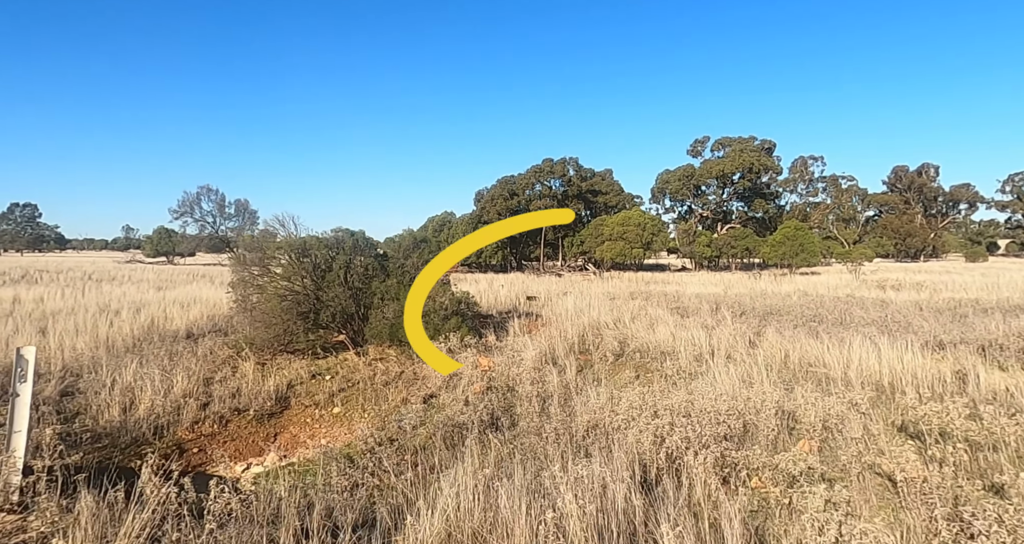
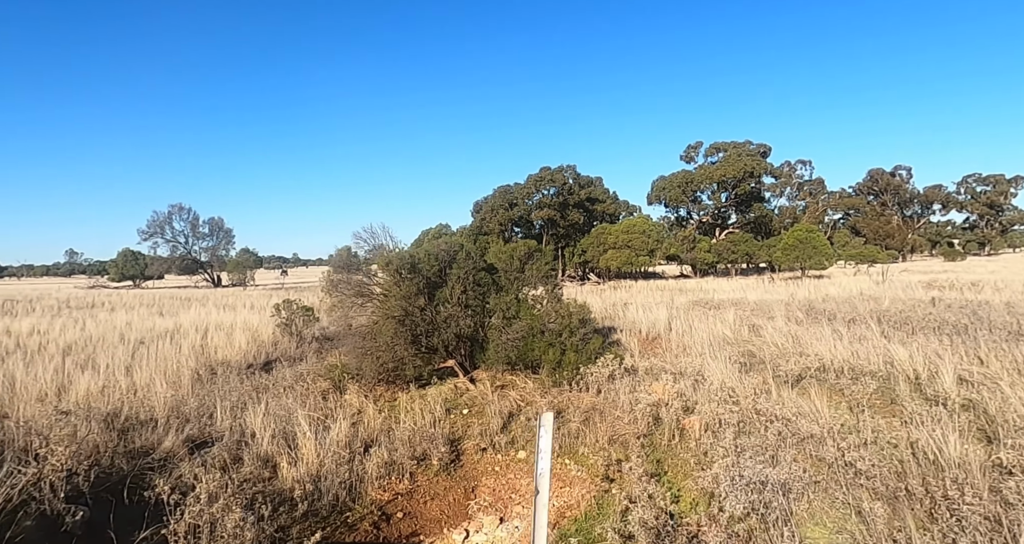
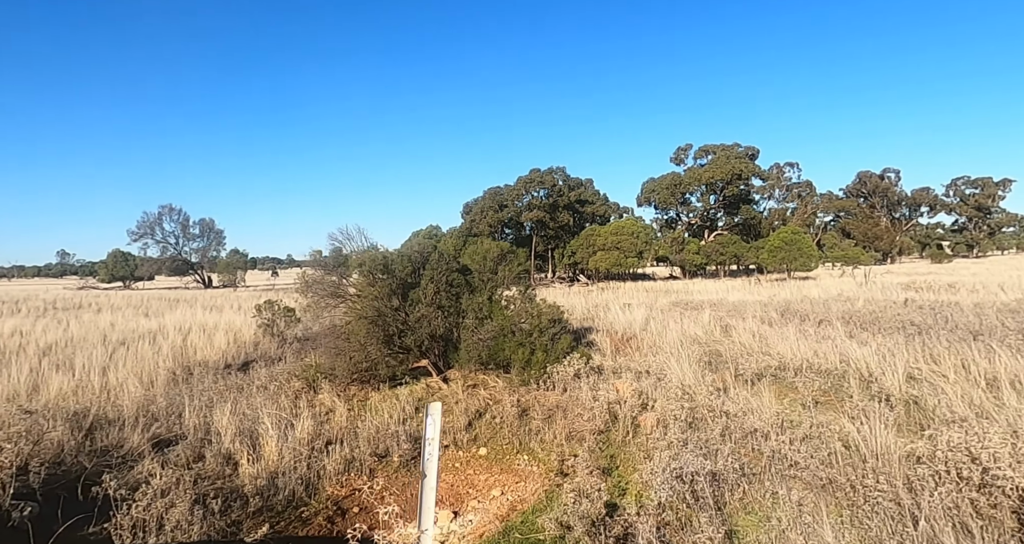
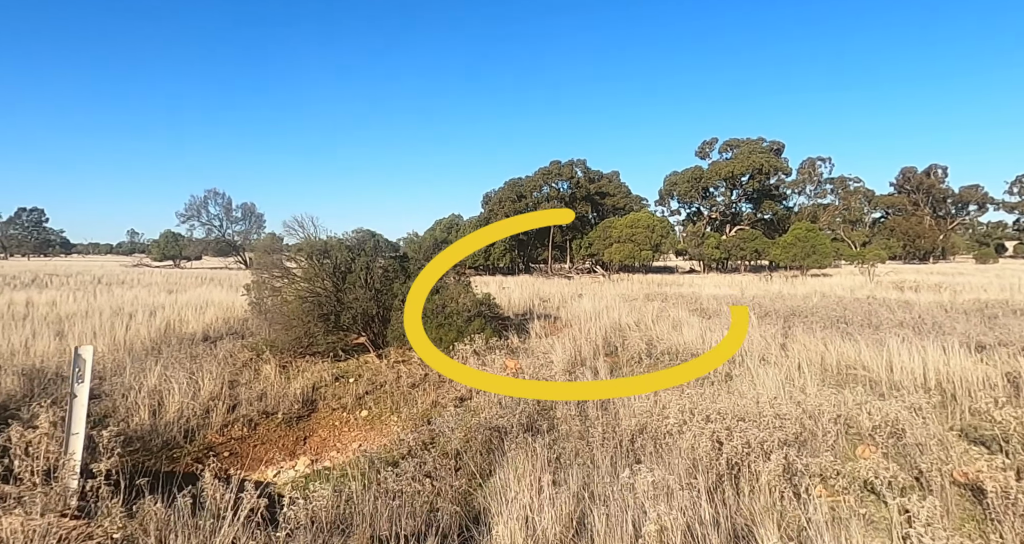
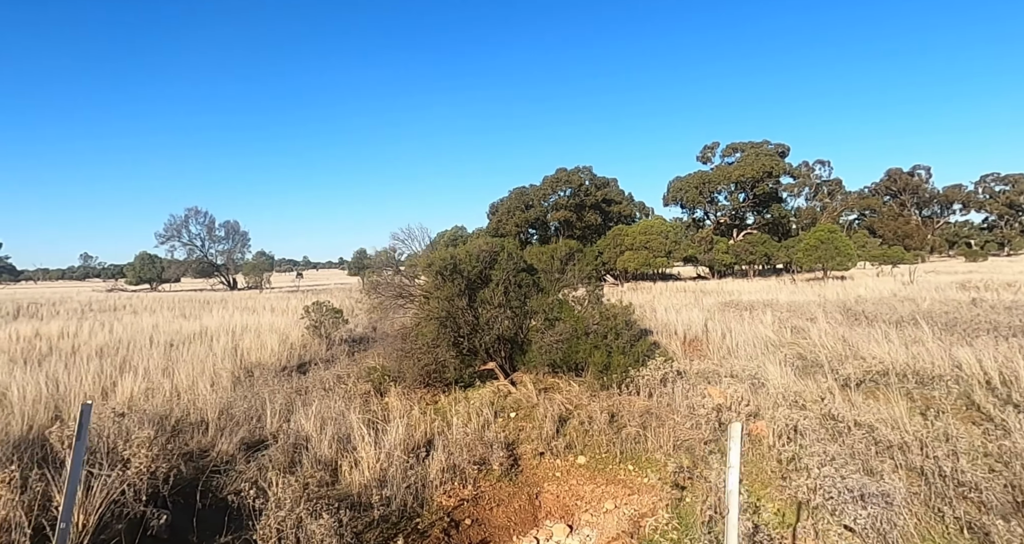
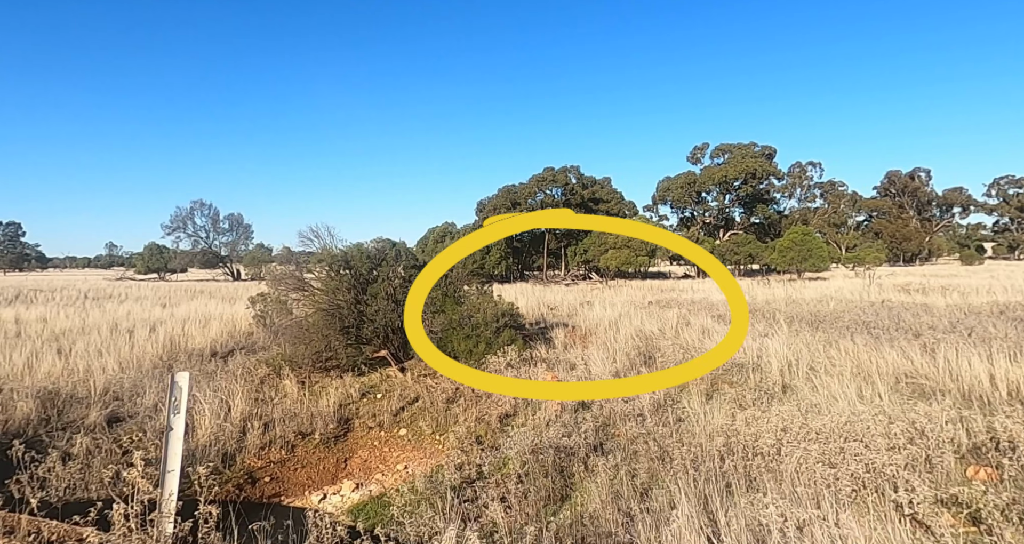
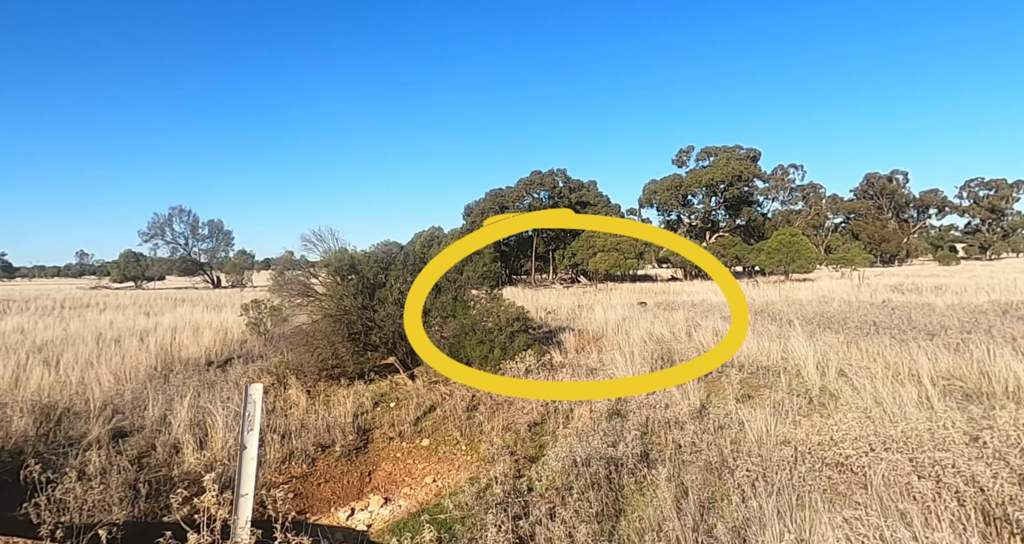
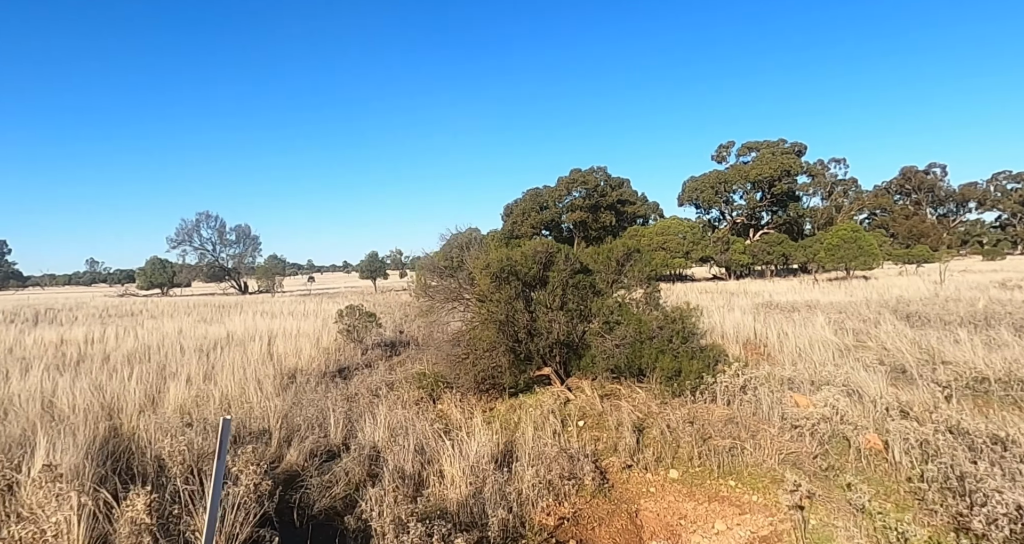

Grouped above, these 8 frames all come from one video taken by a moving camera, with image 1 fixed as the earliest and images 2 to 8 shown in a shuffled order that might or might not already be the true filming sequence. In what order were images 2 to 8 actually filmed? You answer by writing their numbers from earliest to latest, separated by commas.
4, 6, 7, 3, 2, 5, 8
